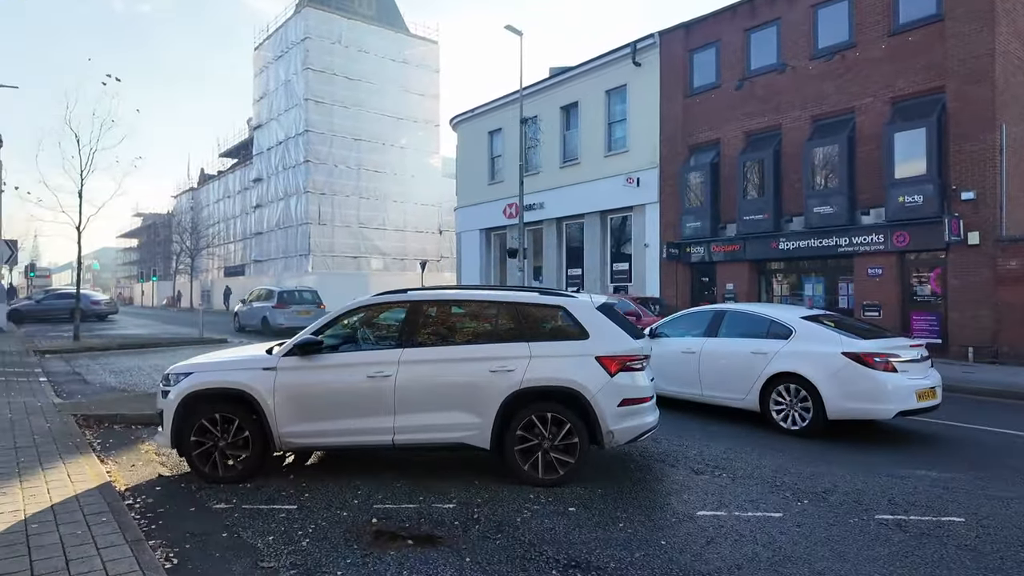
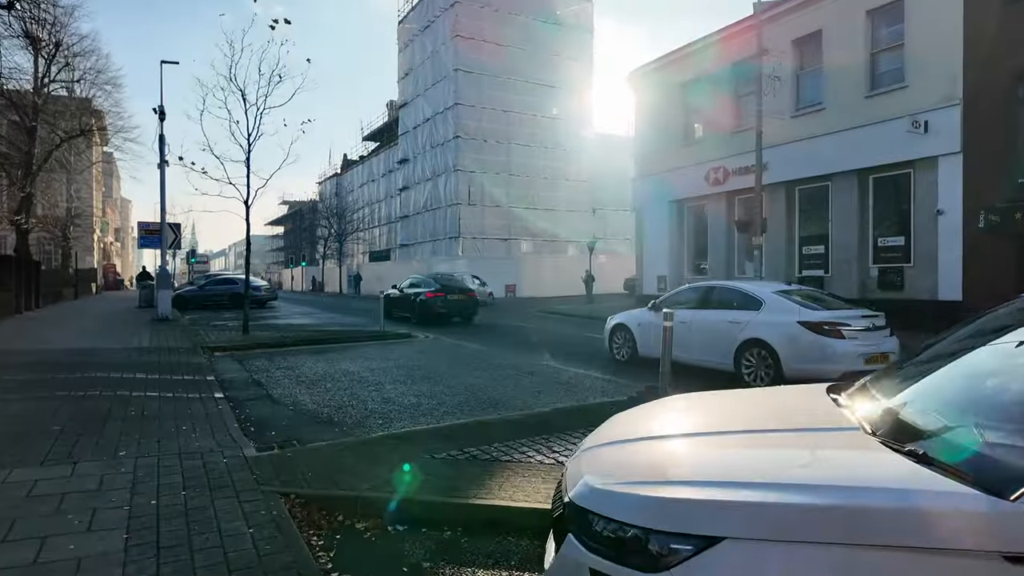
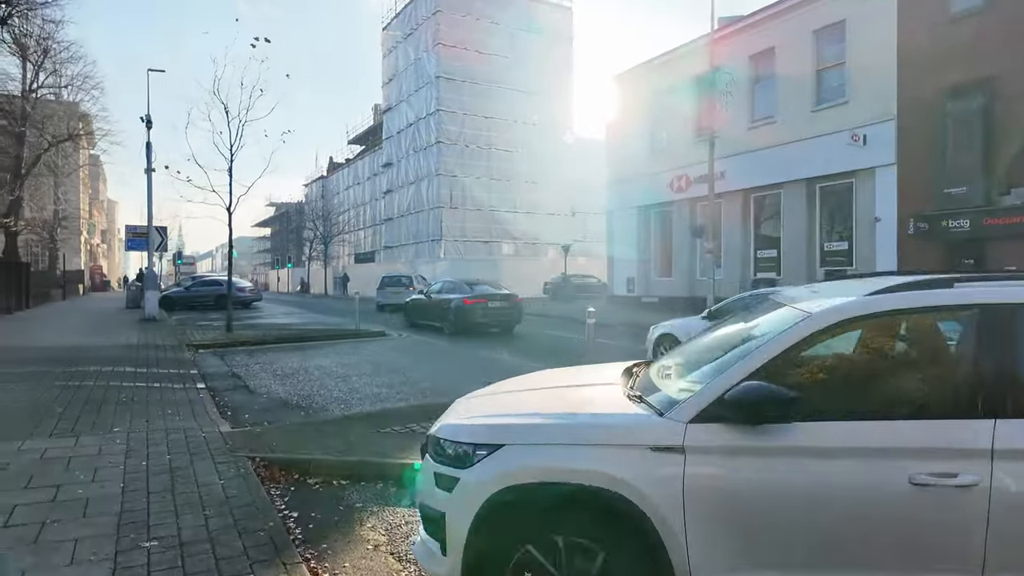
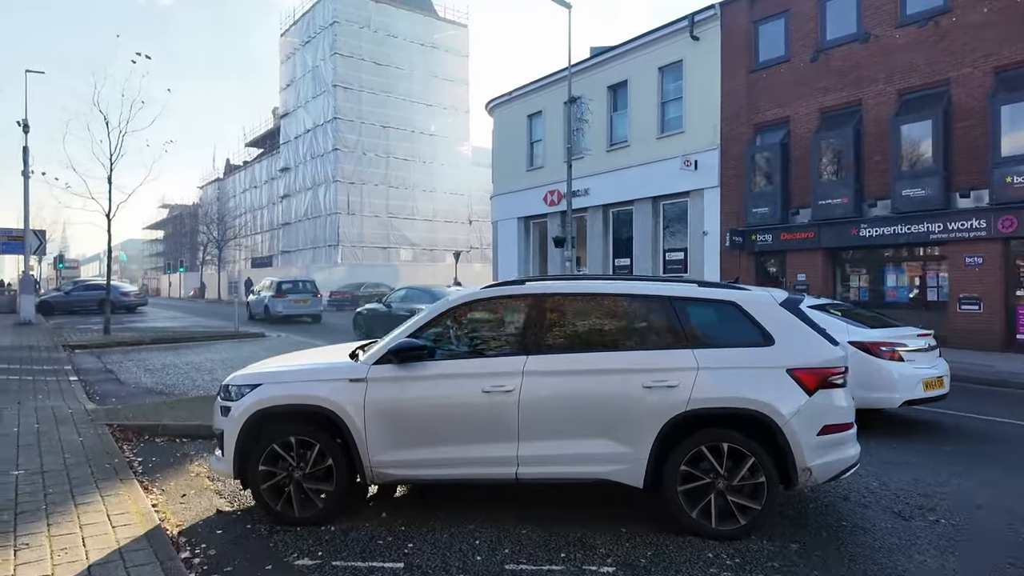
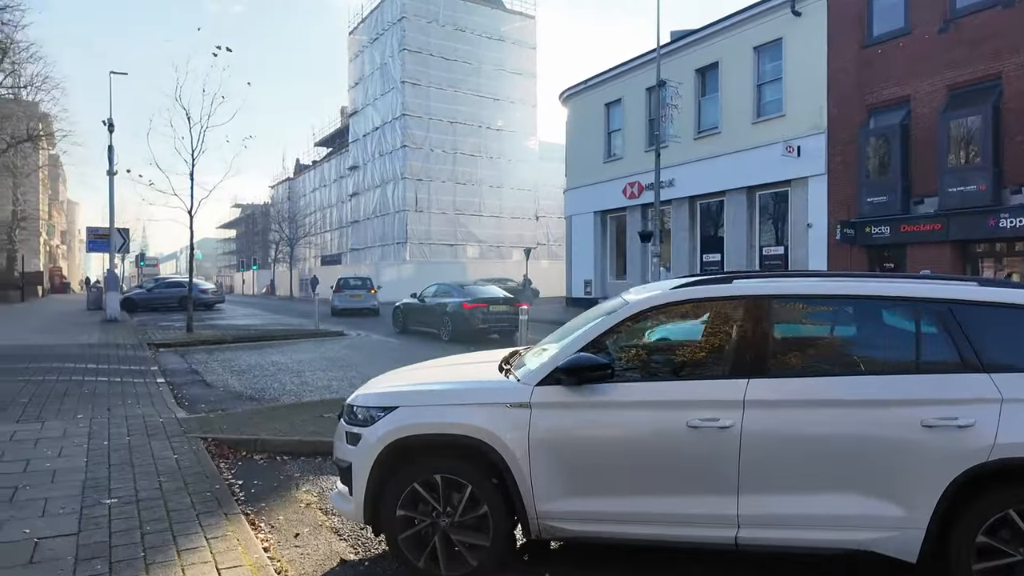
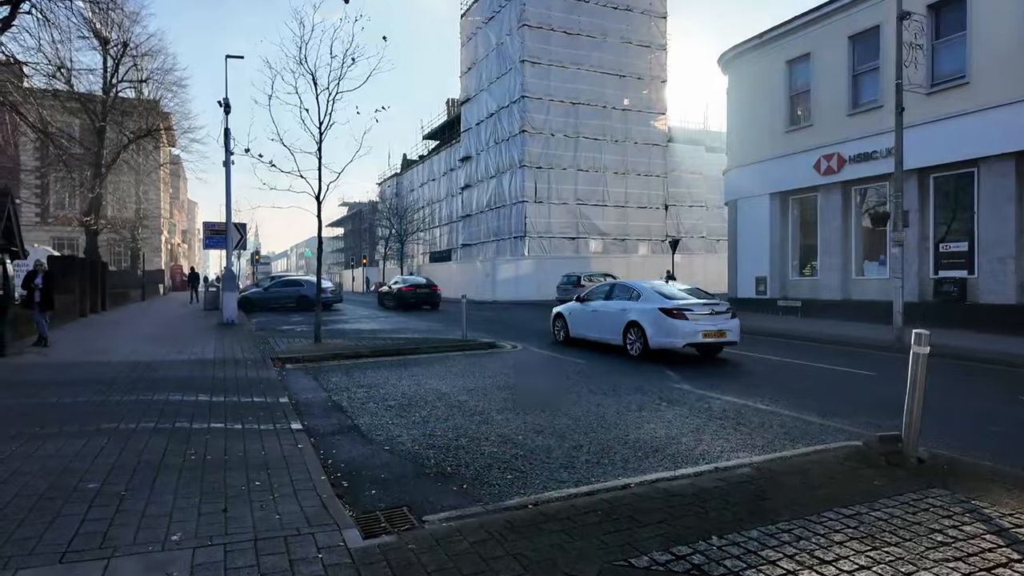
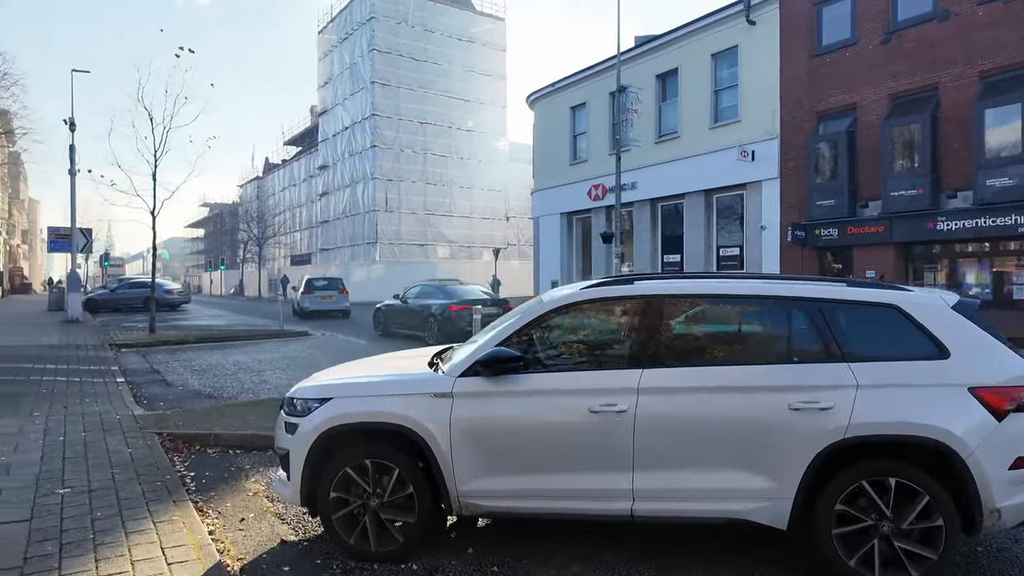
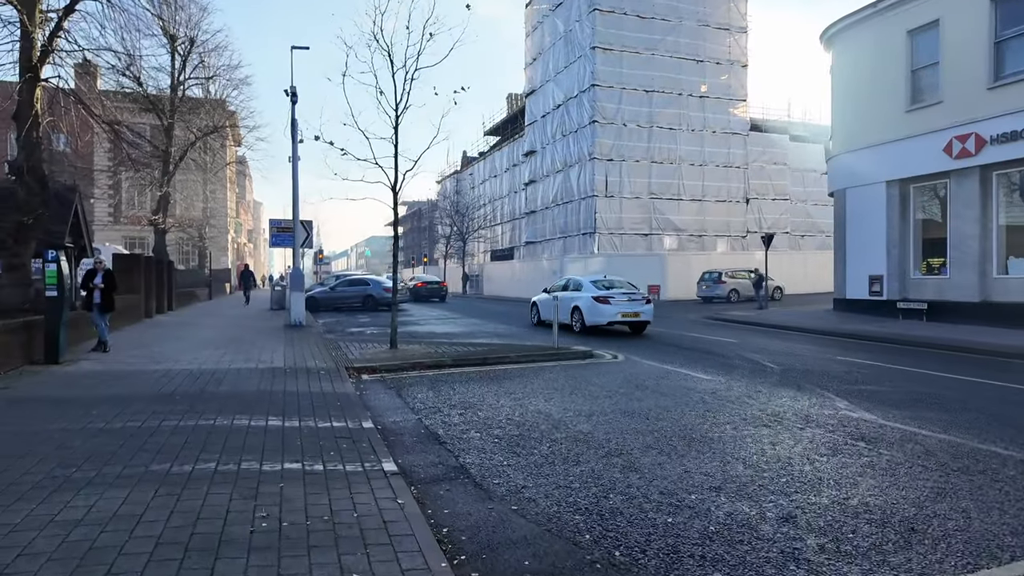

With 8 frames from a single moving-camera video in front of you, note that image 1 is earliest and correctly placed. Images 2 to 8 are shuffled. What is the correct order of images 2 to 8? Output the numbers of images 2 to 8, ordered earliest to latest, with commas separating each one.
4, 7, 5, 3, 2, 6, 8
